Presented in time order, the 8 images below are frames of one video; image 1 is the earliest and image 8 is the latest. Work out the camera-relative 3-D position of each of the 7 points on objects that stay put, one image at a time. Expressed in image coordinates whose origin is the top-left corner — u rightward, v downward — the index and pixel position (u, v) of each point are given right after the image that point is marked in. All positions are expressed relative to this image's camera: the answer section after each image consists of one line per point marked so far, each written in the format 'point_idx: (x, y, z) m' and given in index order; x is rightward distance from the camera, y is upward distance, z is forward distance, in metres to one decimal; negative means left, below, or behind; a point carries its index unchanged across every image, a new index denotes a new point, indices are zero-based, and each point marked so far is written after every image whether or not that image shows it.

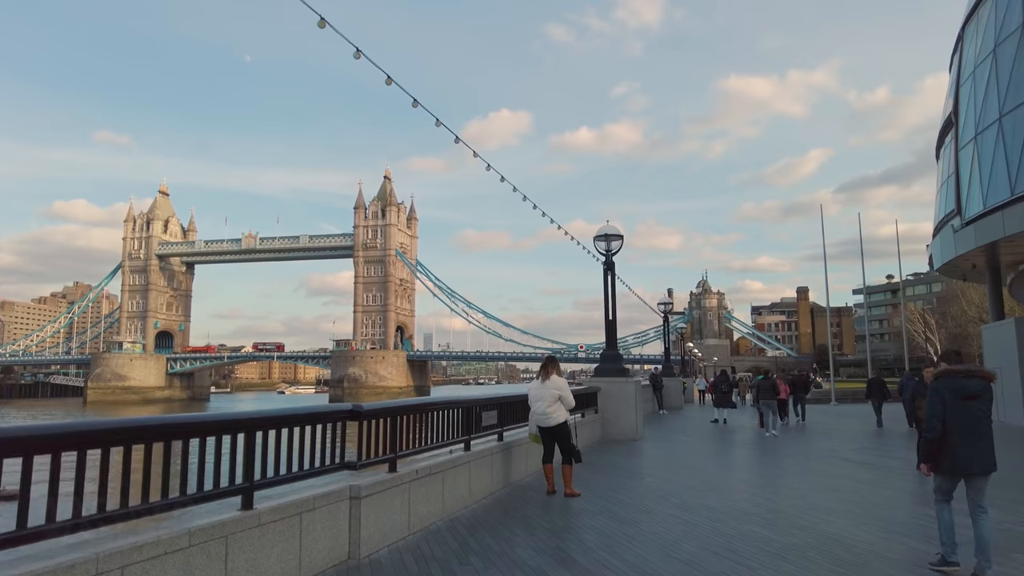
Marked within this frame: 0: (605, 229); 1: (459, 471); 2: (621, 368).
0: (+1.2, +0.8, +9.3) m
1: (-0.3, -1.0, +4.1) m
2: (+1.4, -1.0, +9.1) m
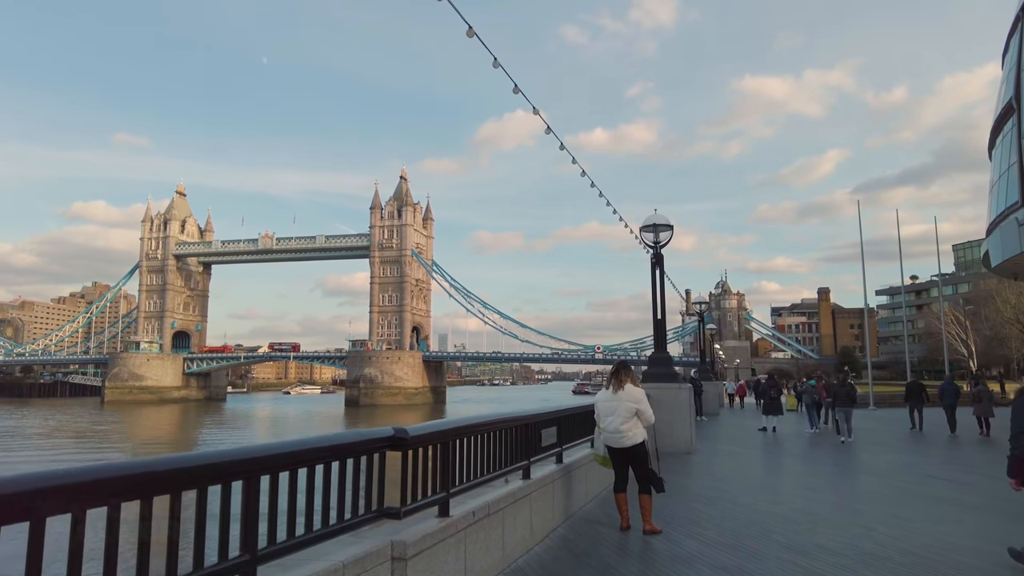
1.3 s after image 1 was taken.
0: (+1.6, +0.8, +8.5) m
1: (0.0, -1.0, +3.3) m
2: (+1.8, -1.0, +8.2) m
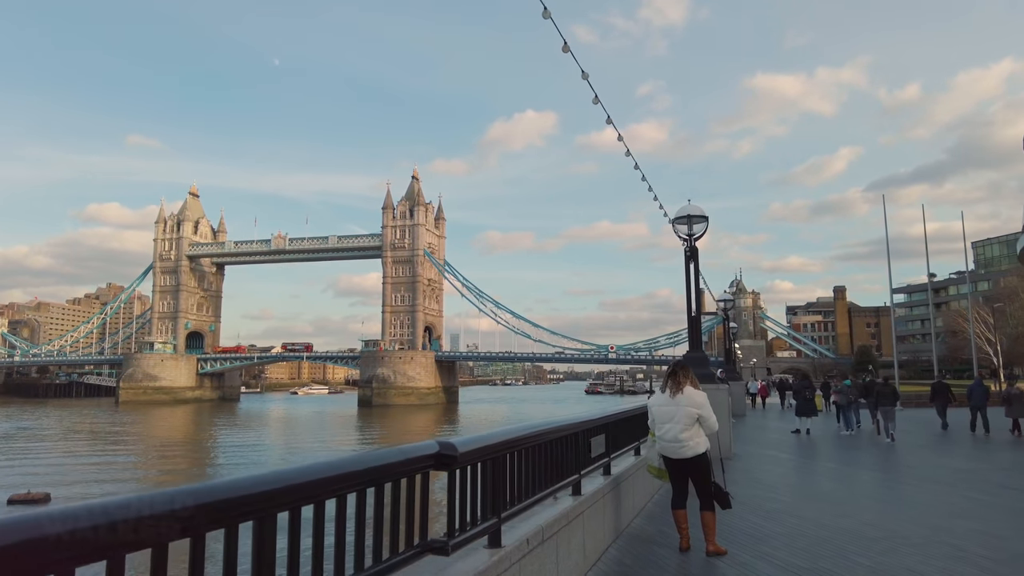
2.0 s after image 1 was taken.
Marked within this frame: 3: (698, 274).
0: (+1.9, +0.9, +8.0) m
1: (+0.2, -0.9, +2.8) m
2: (+2.1, -0.9, +7.8) m
3: (+2.0, +0.2, +8.1) m
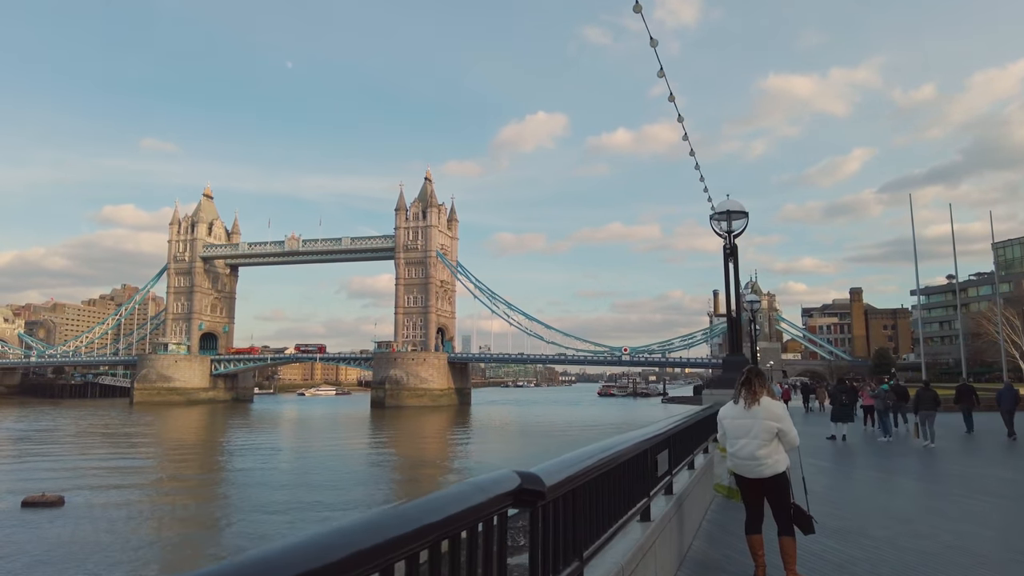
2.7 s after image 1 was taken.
0: (+2.2, +0.9, +7.6) m
1: (+0.5, -0.9, +2.5) m
2: (+2.4, -0.9, +7.4) m
3: (+2.3, +0.2, +7.7) m
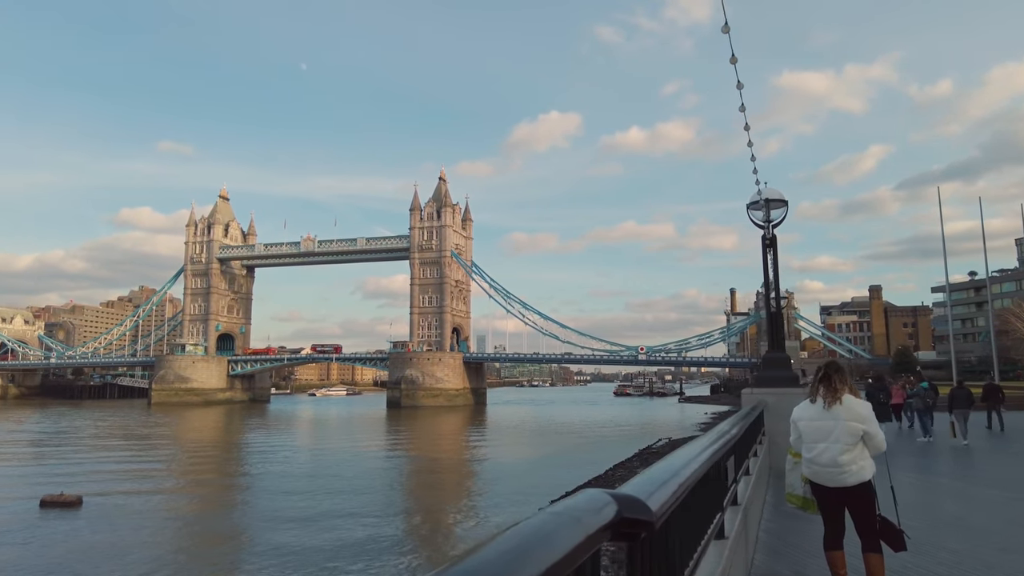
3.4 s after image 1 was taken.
0: (+2.5, +0.9, +7.3) m
1: (+0.6, -0.9, +2.2) m
2: (+2.7, -0.8, +7.1) m
3: (+2.6, +0.2, +7.4) m
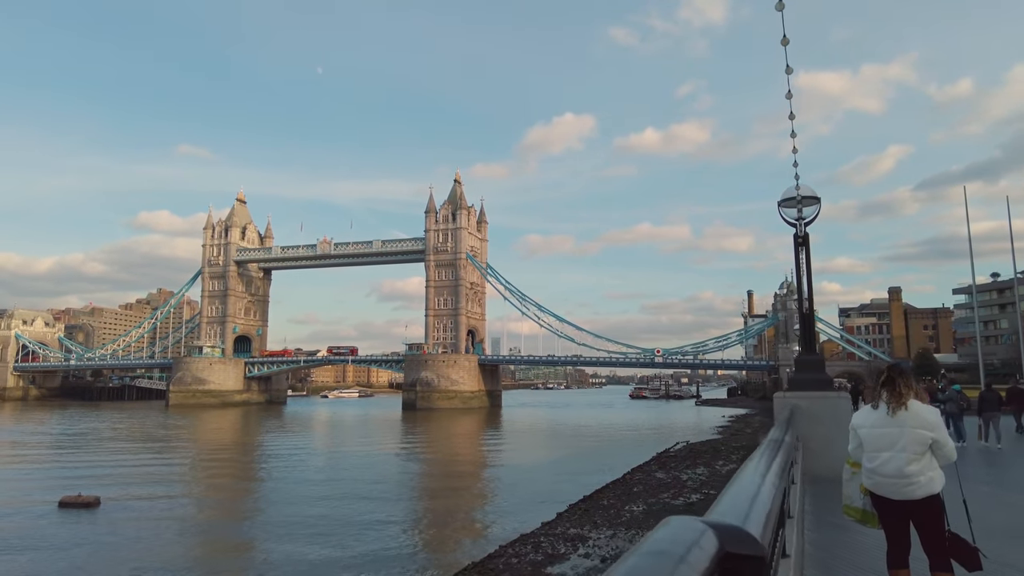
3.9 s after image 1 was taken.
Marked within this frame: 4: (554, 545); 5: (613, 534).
0: (+2.7, +0.9, +7.1) m
1: (+0.8, -0.8, +2.0) m
2: (+2.9, -0.8, +6.9) m
3: (+2.8, +0.2, +7.2) m
4: (+0.7, -4.7, +13.6) m
5: (+1.9, -4.7, +14.4) m
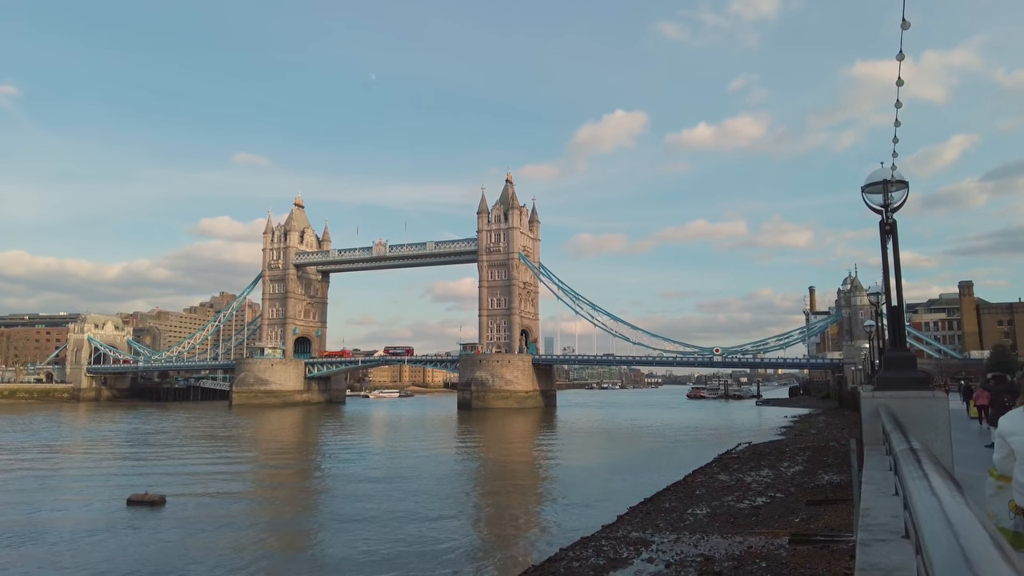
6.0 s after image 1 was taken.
0: (+3.3, +1.0, +6.7) m
1: (+1.1, -0.8, +1.7) m
2: (+3.5, -0.8, +6.4) m
3: (+3.4, +0.3, +6.7) m
4: (+1.8, -4.6, +13.3) m
5: (+3.1, -4.7, +14.0) m
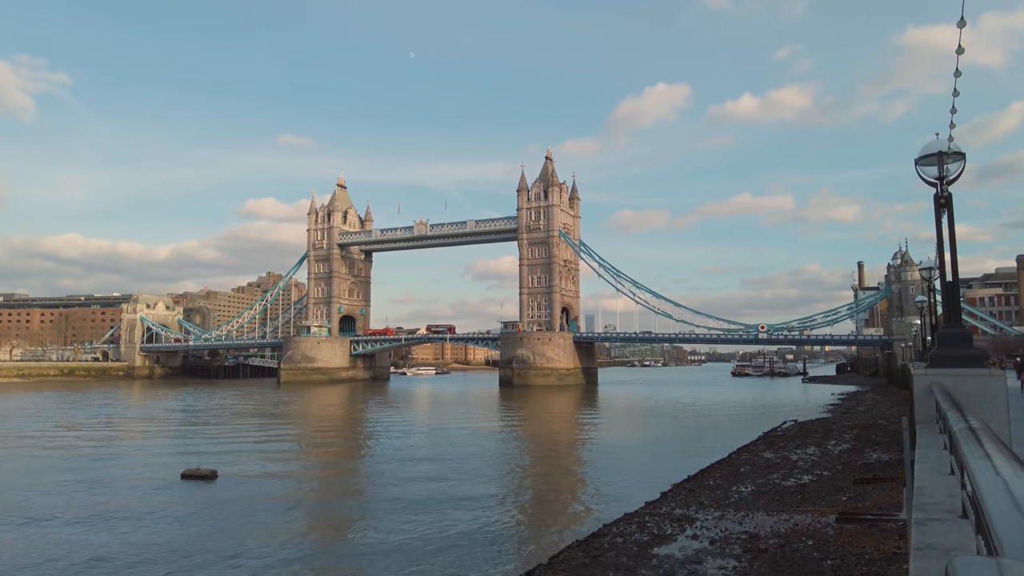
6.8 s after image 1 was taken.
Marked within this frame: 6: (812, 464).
0: (+3.7, +1.2, +6.5) m
1: (+1.2, -0.8, +1.7) m
2: (+3.9, -0.6, +6.3) m
3: (+3.8, +0.5, +6.5) m
4: (+2.6, -4.2, +13.3) m
5: (+3.9, -4.2, +13.9) m
6: (+7.7, -4.5, +19.1) m
